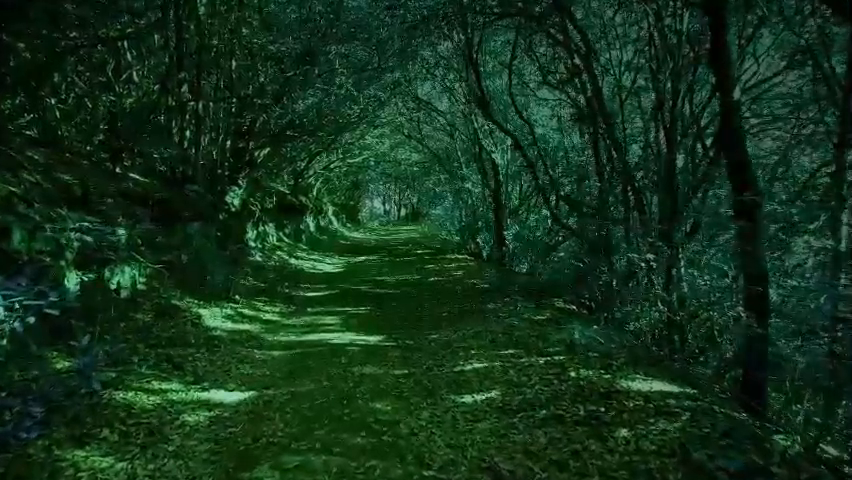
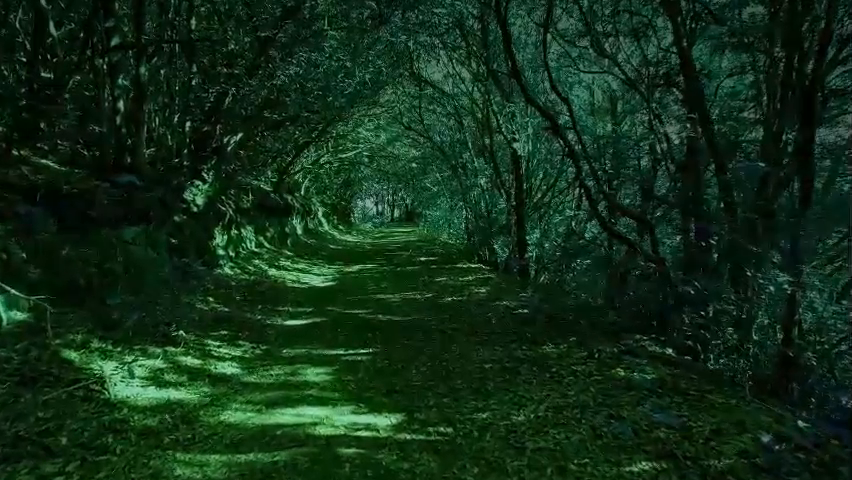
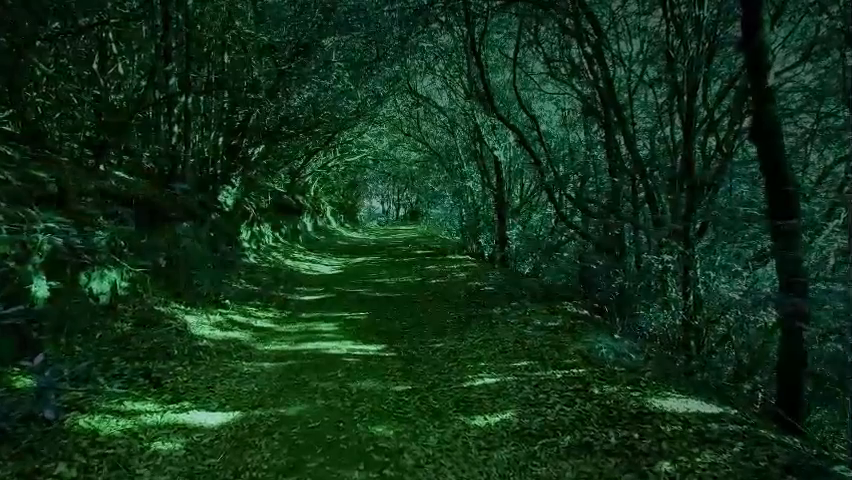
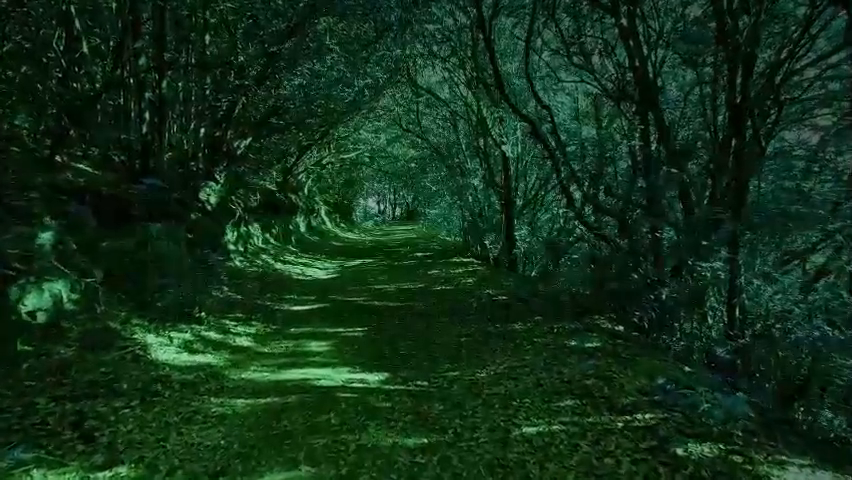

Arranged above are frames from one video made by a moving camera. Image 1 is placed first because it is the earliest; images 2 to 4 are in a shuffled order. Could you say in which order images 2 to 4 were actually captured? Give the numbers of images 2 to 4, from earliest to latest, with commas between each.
3, 4, 2
